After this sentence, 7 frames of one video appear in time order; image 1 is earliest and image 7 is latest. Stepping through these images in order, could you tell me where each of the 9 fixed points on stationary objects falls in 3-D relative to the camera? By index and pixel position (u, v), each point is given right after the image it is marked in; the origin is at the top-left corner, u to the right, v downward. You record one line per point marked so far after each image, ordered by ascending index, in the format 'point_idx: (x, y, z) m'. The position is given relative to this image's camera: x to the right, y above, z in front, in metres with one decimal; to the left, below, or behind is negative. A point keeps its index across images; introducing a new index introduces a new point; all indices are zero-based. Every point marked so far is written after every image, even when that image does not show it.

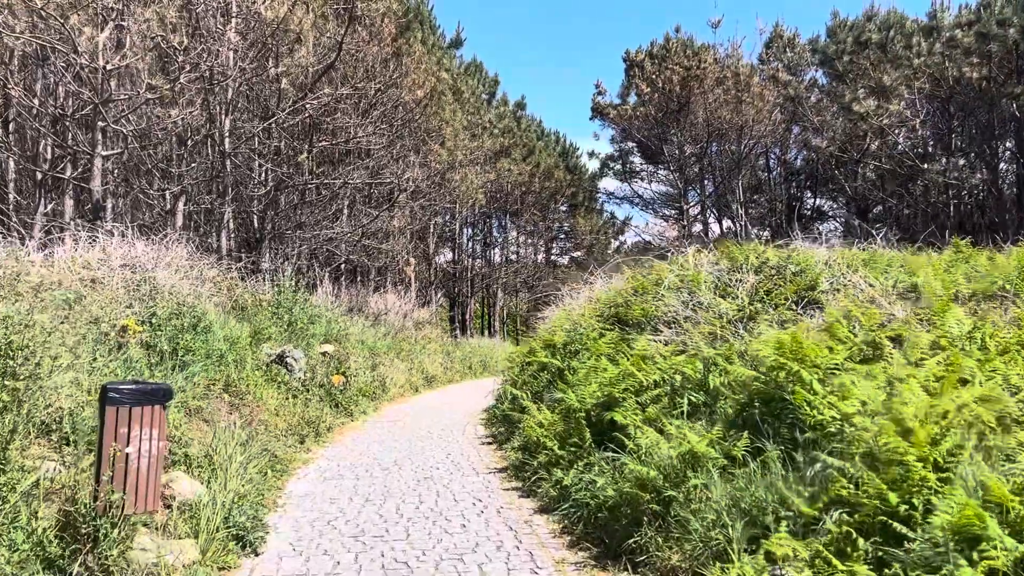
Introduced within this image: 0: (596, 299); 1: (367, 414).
0: (+0.9, -0.1, +9.1) m
1: (-1.6, -1.4, +10.1) m
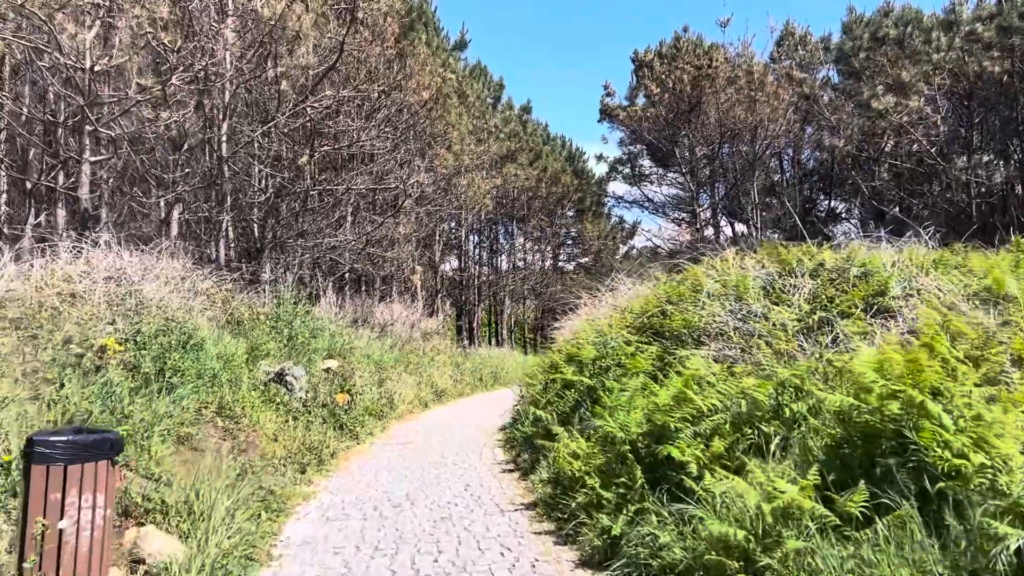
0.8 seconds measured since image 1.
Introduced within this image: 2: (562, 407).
0: (+1.1, -0.2, +8.4) m
1: (-1.4, -1.5, +9.3) m
2: (+0.4, -0.9, +6.8) m
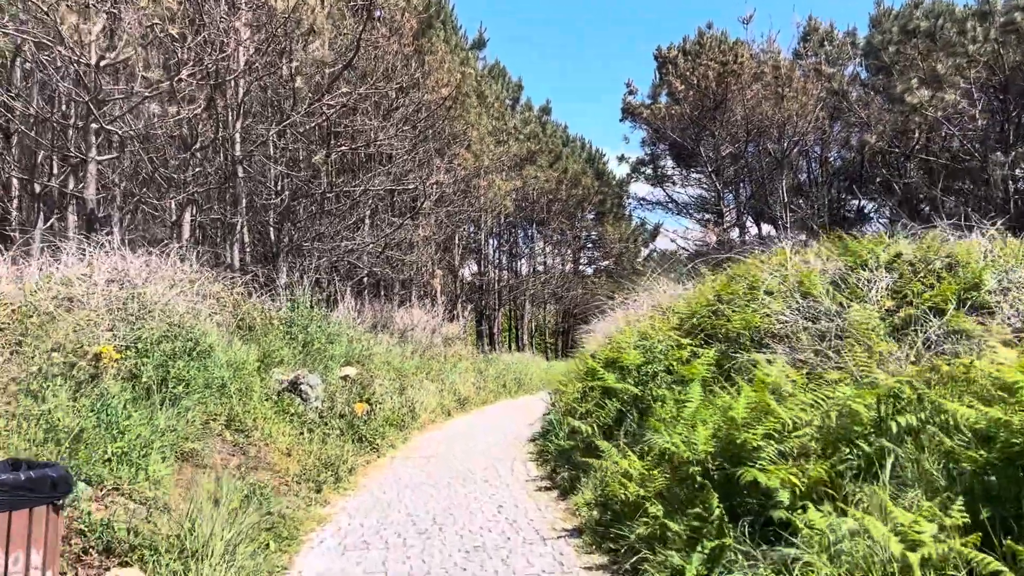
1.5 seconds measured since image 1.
0: (+1.3, -0.2, +7.7) m
1: (-1.1, -1.5, +8.7) m
2: (+0.6, -0.9, +6.1) m
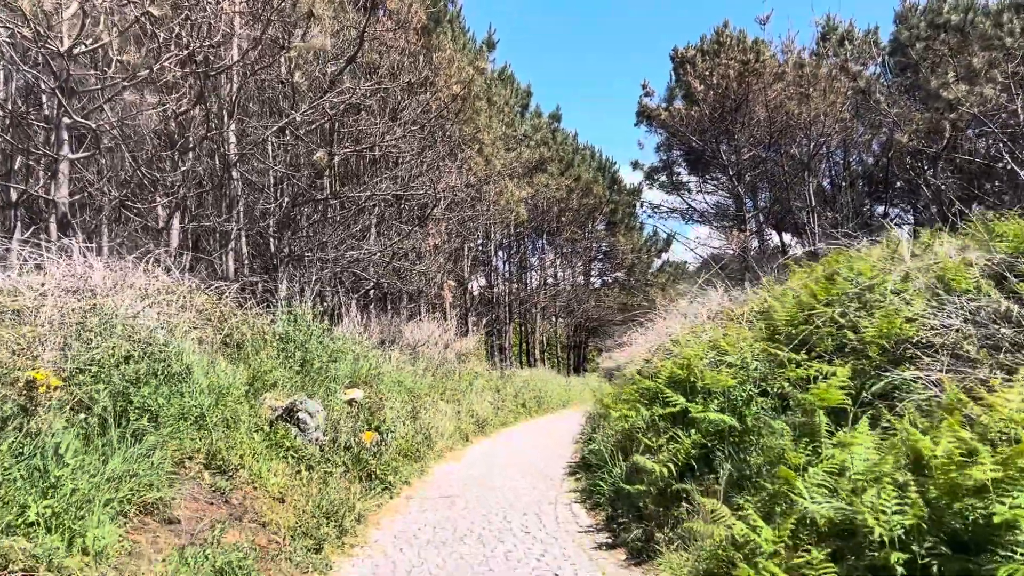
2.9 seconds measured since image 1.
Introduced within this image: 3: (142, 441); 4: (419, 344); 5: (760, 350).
0: (+1.6, -0.2, +6.4) m
1: (-0.8, -1.6, +7.4) m
2: (+0.9, -0.9, +4.8) m
3: (-2.1, -0.9, +5.2) m
4: (-1.6, -0.9, +15.2) m
5: (+1.3, -0.3, +4.9) m
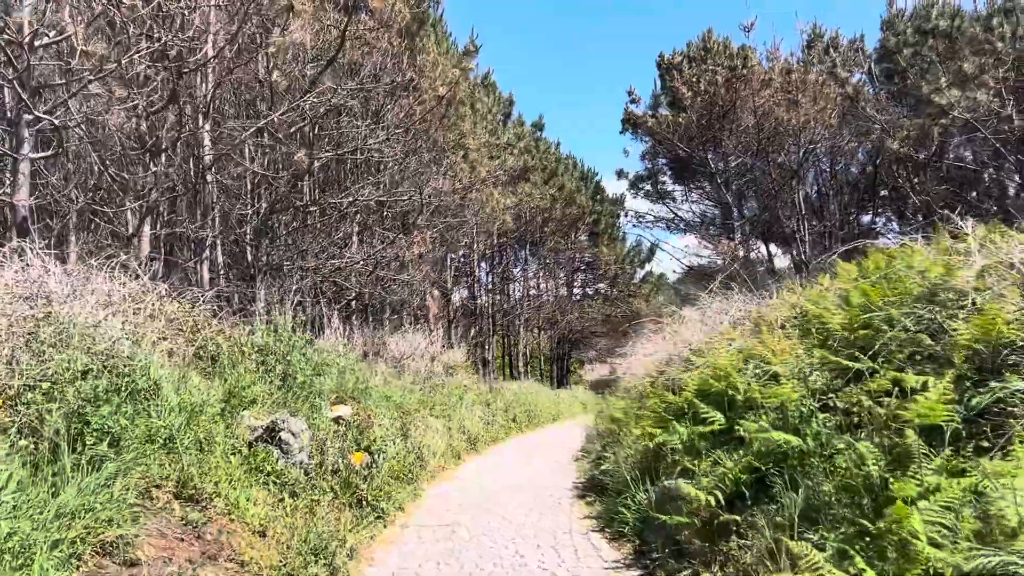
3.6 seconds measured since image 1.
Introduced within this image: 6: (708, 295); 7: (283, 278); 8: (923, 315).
0: (+1.6, -0.2, +5.8) m
1: (-0.8, -1.6, +6.7) m
2: (+1.0, -0.9, +4.1) m
3: (-2.0, -0.9, +4.5) m
4: (-1.7, -1.1, +14.5) m
5: (+1.4, -0.3, +4.3) m
6: (+2.1, 0.0, +9.6) m
7: (-3.7, +0.2, +14.7) m
8: (+1.8, -0.1, +4.0) m
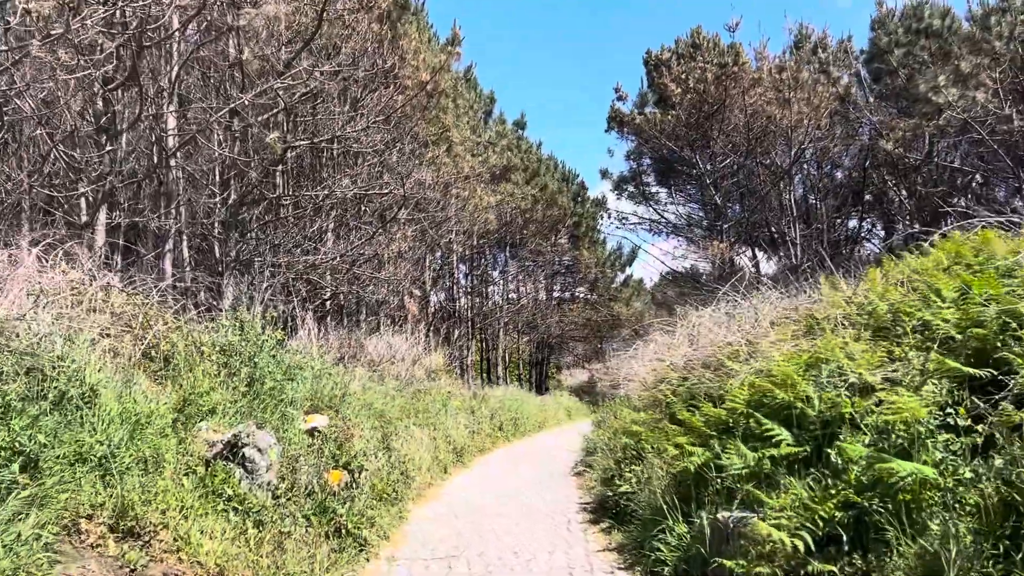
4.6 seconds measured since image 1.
0: (+1.7, -0.2, +4.9) m
1: (-0.8, -1.6, +5.7) m
2: (+1.1, -0.8, +3.2) m
3: (-1.9, -0.8, +3.5) m
4: (-1.9, -1.1, +13.5) m
5: (+1.5, -0.3, +3.4) m
6: (+2.0, 0.0, +8.7) m
7: (-3.9, +0.2, +13.7) m
8: (+1.9, -0.1, +3.1) m
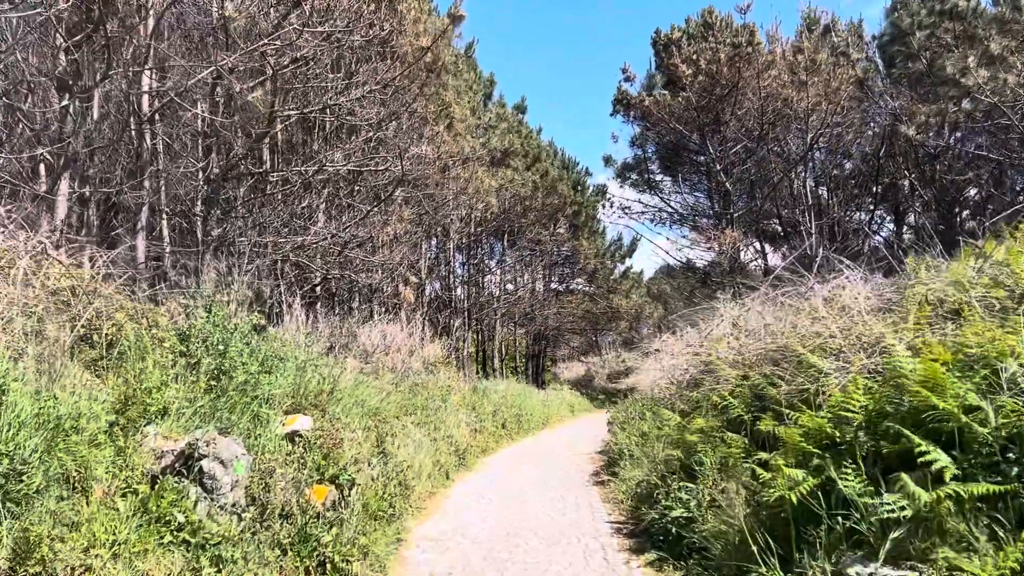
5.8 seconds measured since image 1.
0: (+1.9, -0.1, +3.8) m
1: (-0.6, -1.4, +4.6) m
2: (+1.2, -0.7, +2.1) m
3: (-1.8, -0.7, +2.3) m
4: (-1.8, -0.8, +12.4) m
5: (+1.7, -0.2, +2.3) m
6: (+2.1, +0.1, +7.6) m
7: (-3.8, +0.4, +12.5) m
8: (+2.1, 0.0, +2.0) m
